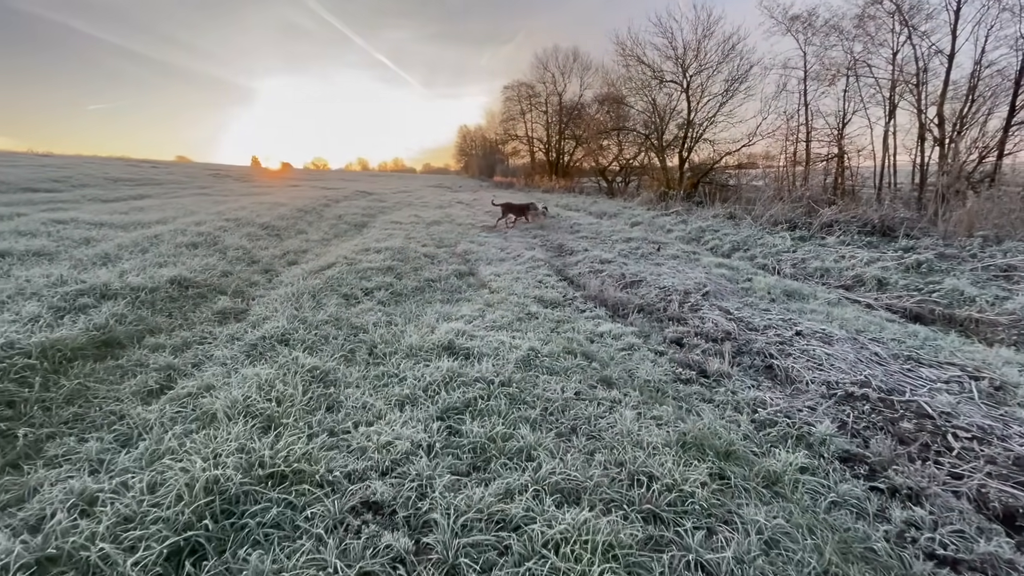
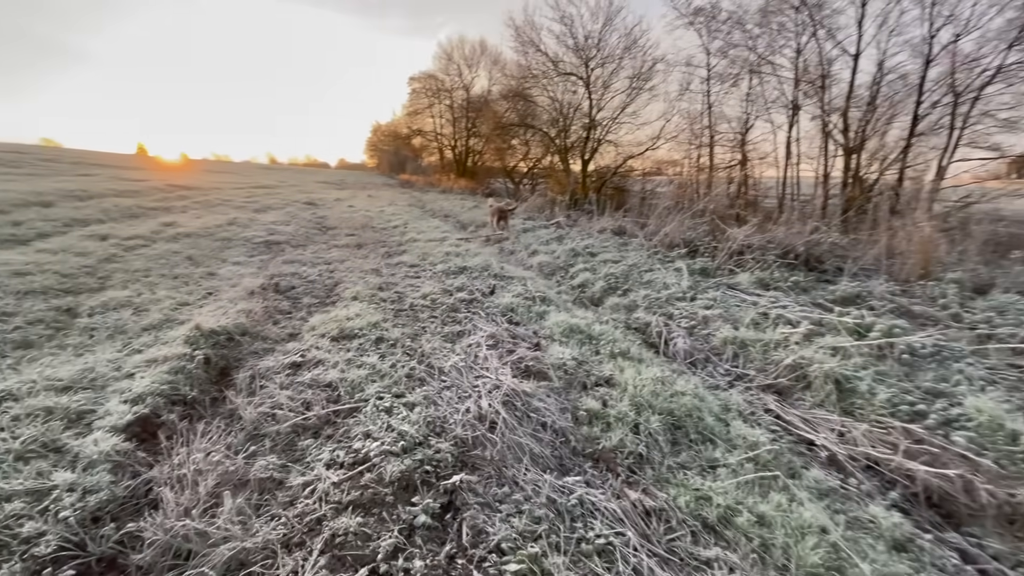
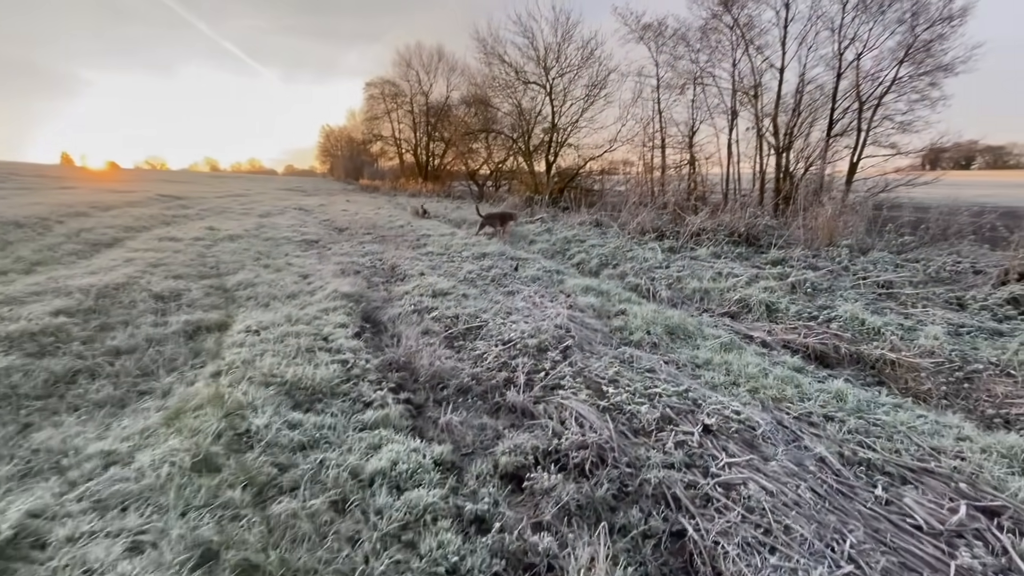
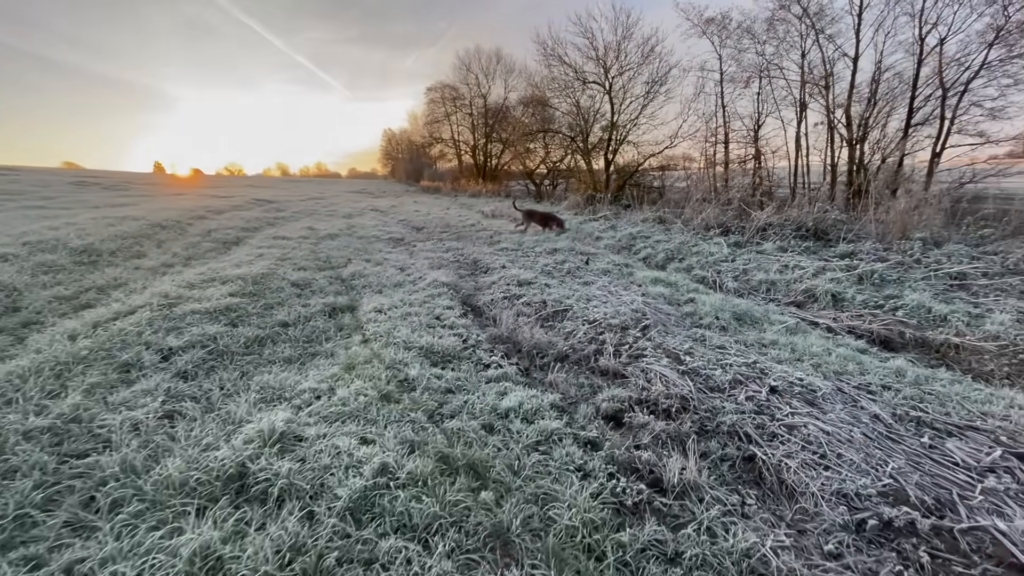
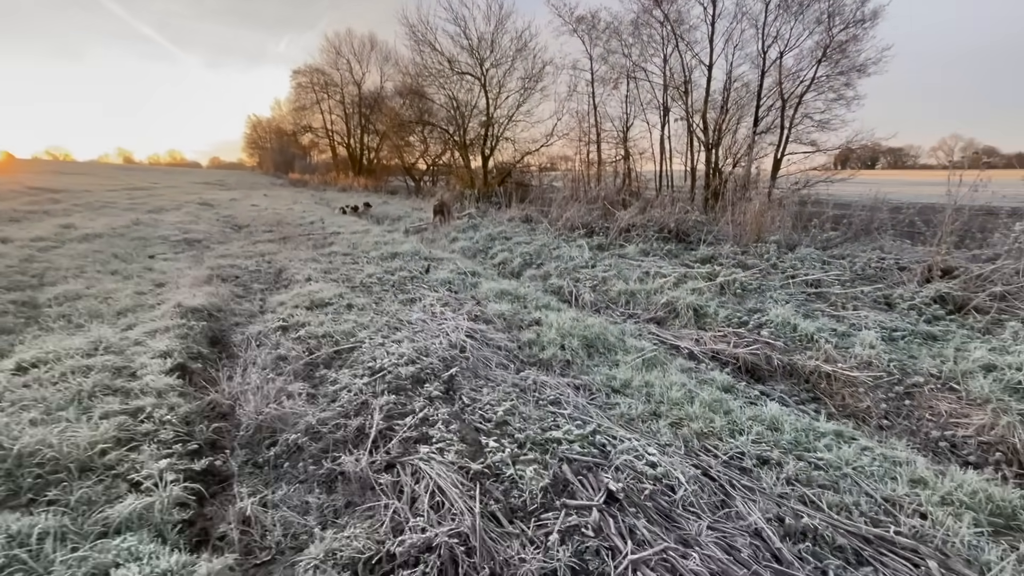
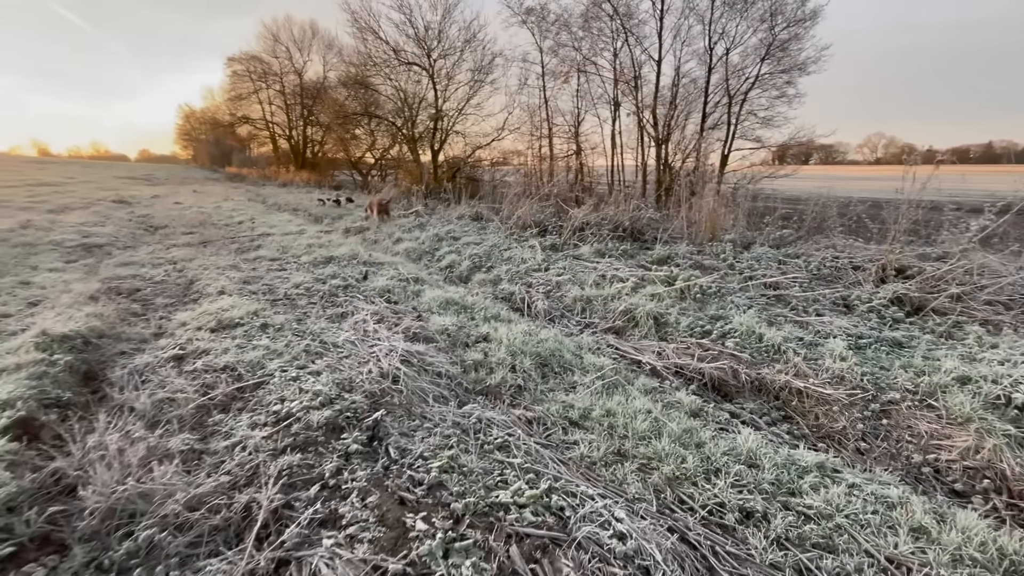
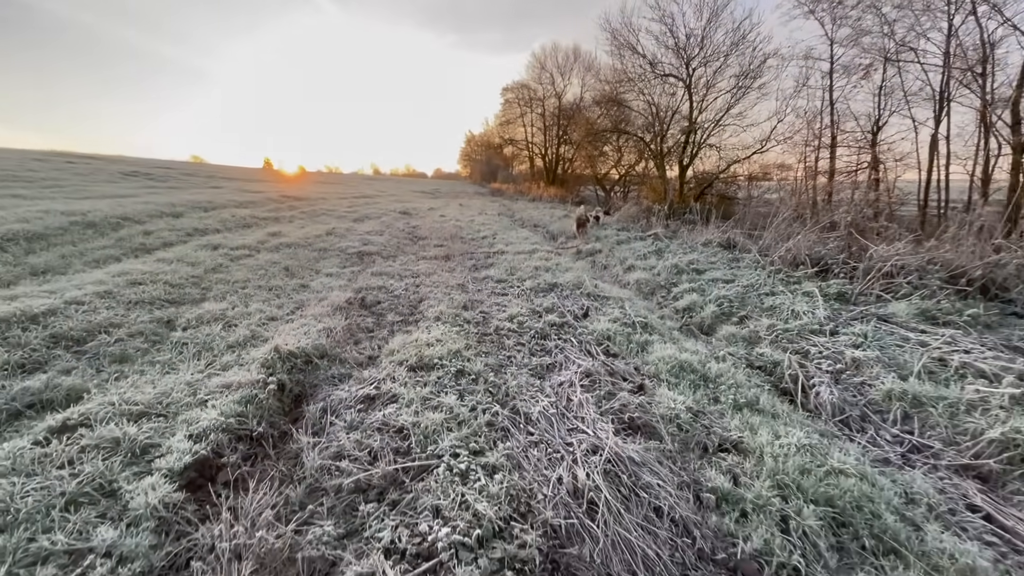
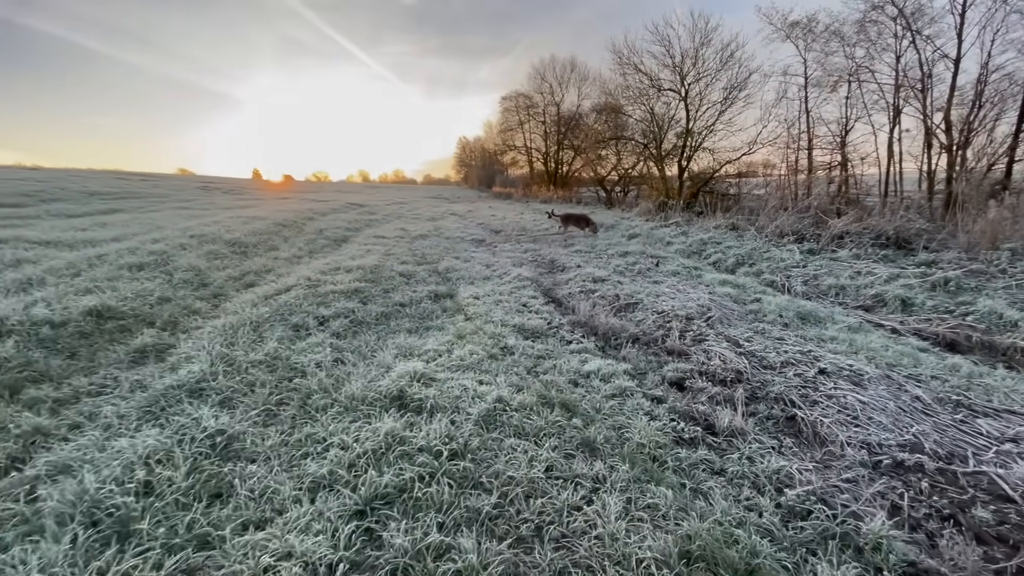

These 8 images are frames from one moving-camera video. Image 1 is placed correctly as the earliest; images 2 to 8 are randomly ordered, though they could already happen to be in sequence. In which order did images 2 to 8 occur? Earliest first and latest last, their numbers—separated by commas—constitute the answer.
8, 4, 3, 5, 6, 2, 7
